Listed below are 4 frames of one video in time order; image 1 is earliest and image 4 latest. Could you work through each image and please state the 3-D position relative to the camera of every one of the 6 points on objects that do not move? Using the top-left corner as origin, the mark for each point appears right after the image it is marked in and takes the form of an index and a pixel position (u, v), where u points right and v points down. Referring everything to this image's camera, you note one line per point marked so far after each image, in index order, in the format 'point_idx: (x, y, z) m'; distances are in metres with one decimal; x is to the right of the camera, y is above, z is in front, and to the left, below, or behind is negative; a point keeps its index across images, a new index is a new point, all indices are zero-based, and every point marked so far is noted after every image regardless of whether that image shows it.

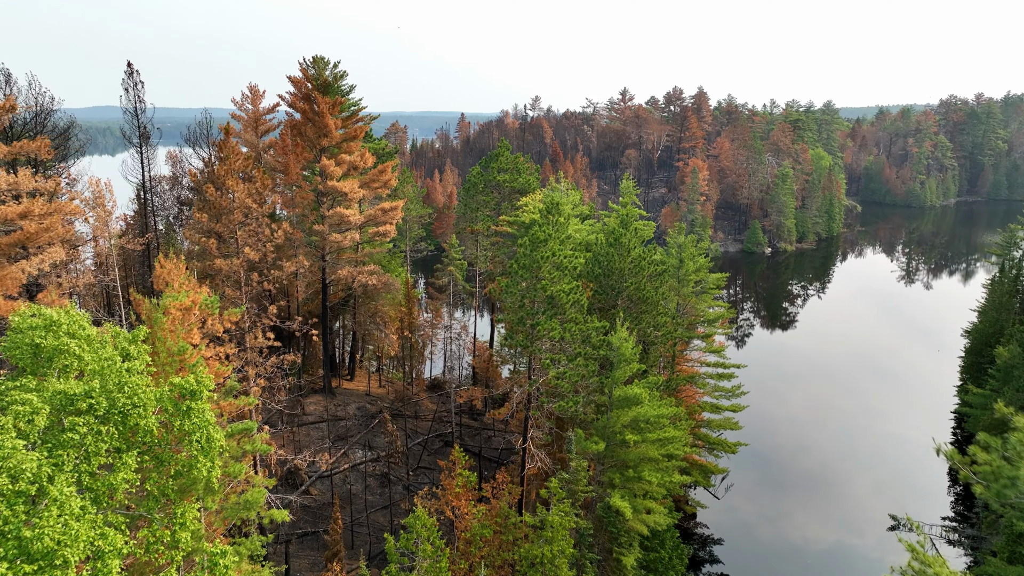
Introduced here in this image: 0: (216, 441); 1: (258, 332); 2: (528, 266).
0: (-5.3, -2.8, +9.1) m
1: (-7.1, -1.2, +14.7) m
2: (+0.6, +0.7, +17.4) m
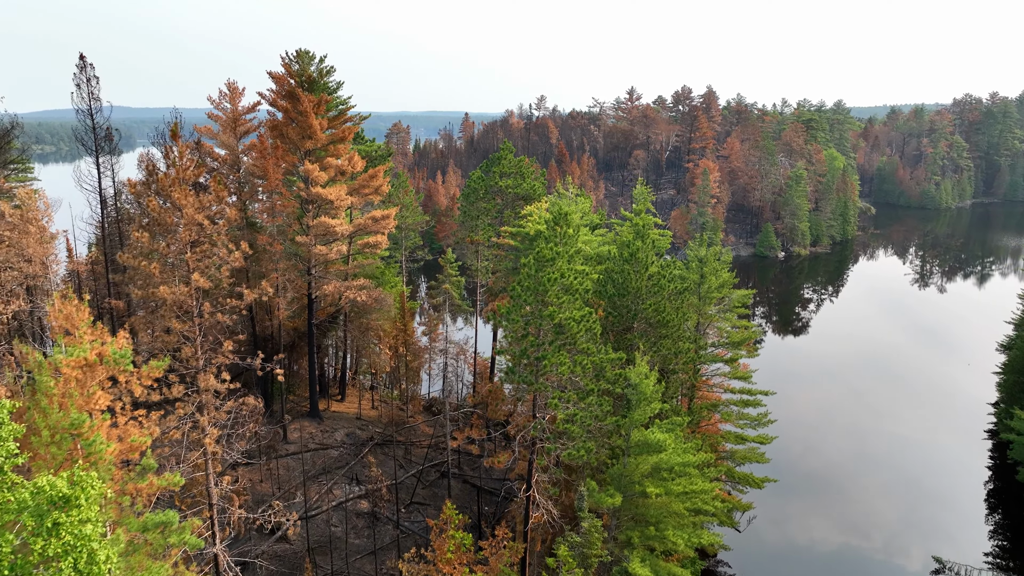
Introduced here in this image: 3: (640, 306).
0: (-5.3, -3.5, +6.8) m
1: (-7.0, -2.0, +12.4) m
2: (+0.6, -0.1, +15.1) m
3: (+4.5, -0.6, +18.6) m
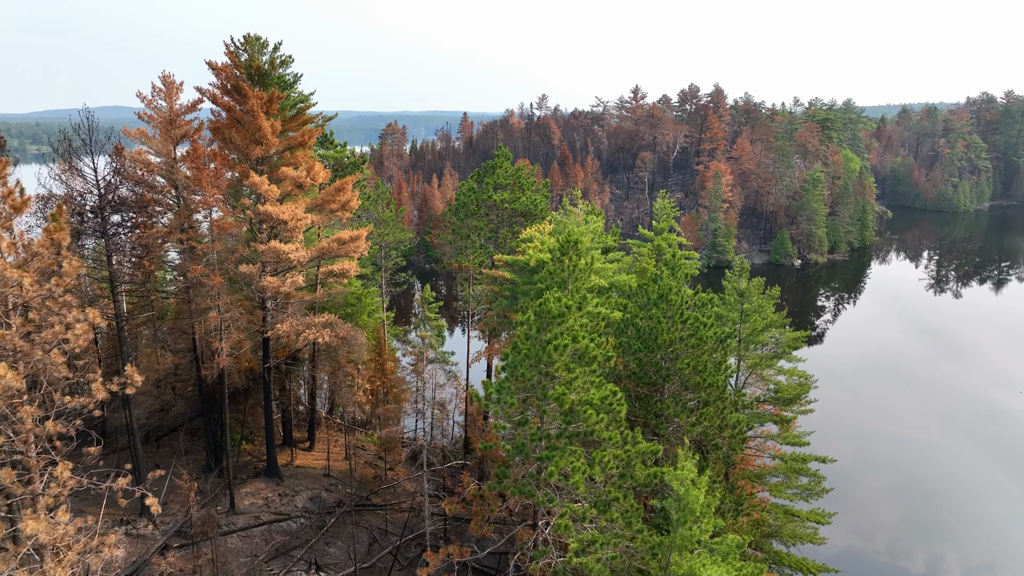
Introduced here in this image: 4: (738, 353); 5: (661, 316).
0: (-5.5, -4.9, +2.6) m
1: (-7.2, -3.4, +8.1) m
2: (+0.5, -1.4, +10.8) m
3: (+4.4, -2.0, +14.4) m
4: (+7.4, -2.2, +17.1) m
5: (+4.1, -0.7, +14.5) m
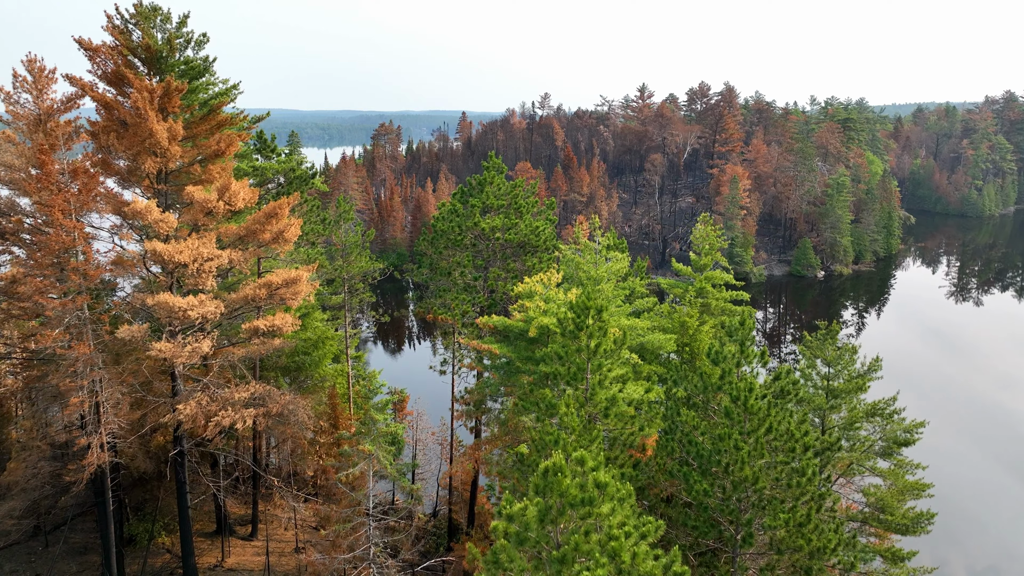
0: (-5.8, -6.6, -2.6) m
1: (-7.4, -5.1, +2.9) m
2: (+0.2, -3.2, +5.6) m
3: (+4.2, -3.7, +9.1) m
4: (+7.2, -4.0, +11.8) m
5: (+3.9, -2.4, +9.2) m
